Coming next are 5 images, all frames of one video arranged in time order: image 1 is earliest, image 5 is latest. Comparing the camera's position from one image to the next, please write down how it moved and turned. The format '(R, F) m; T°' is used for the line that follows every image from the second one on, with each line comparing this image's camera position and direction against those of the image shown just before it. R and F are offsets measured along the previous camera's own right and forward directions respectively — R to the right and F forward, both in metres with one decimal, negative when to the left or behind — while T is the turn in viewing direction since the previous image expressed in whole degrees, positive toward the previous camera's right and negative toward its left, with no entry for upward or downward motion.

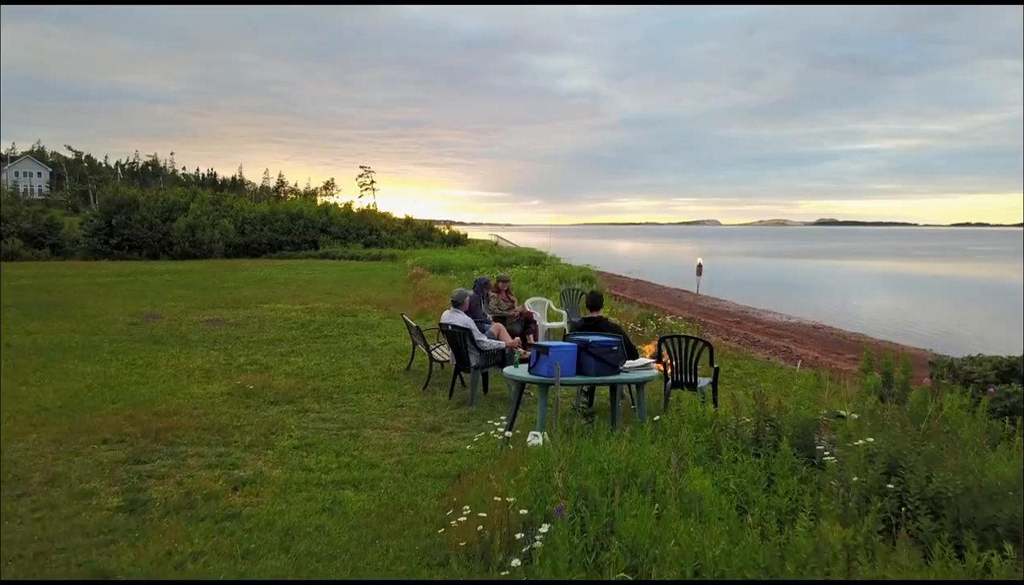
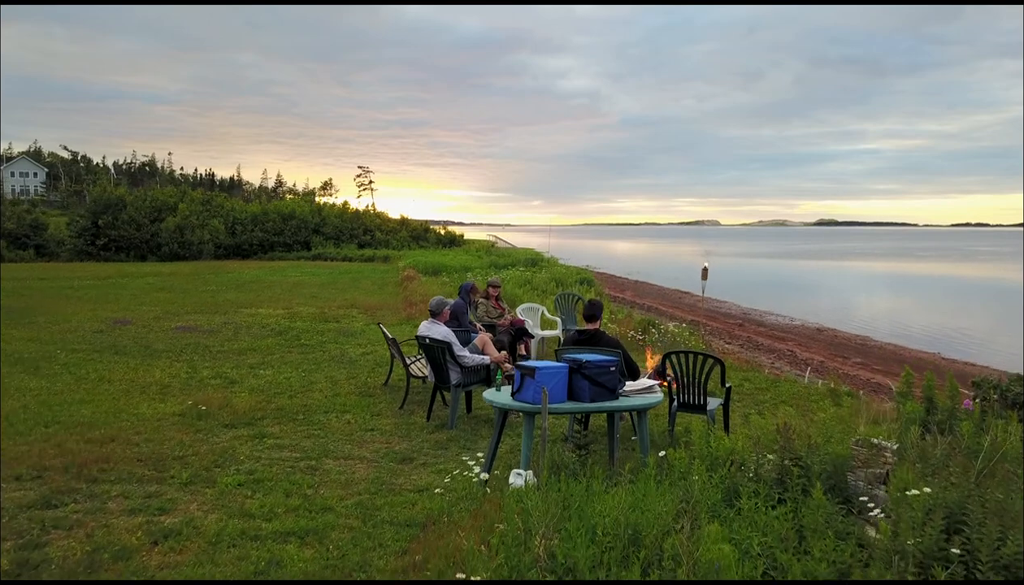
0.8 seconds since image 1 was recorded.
(+0.1, +0.9) m; 0°
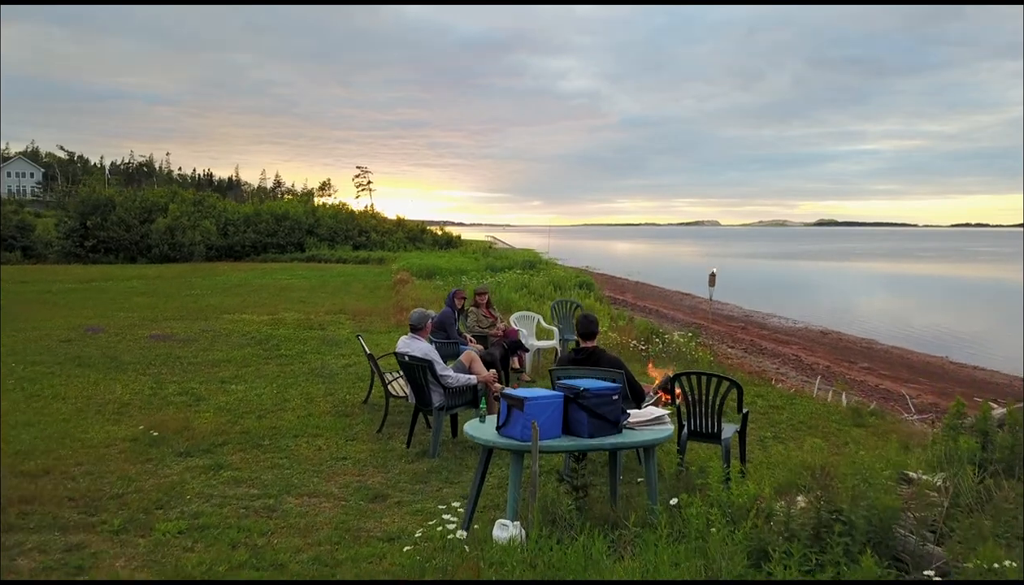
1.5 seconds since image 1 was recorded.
(+0.1, +0.8) m; 0°
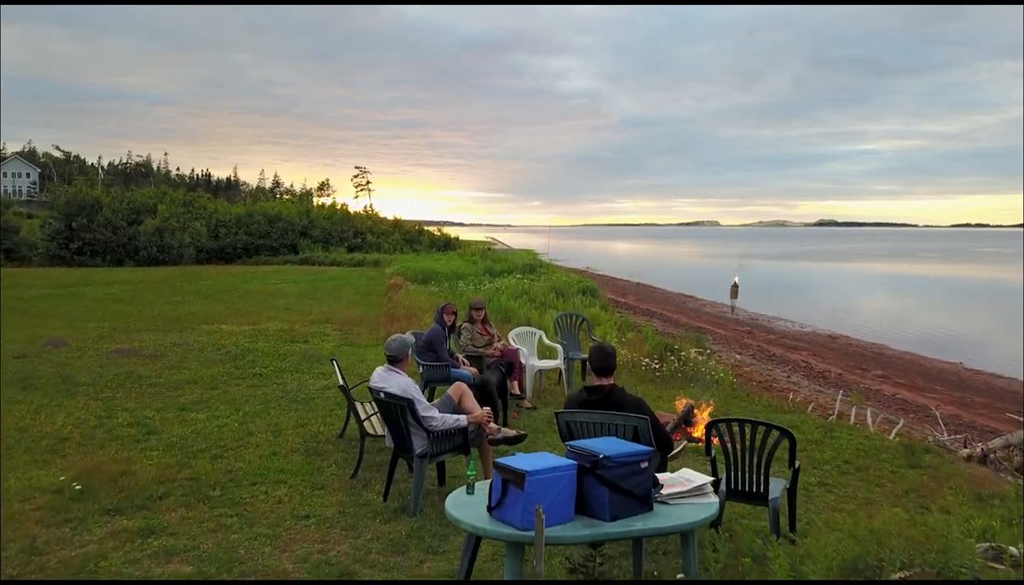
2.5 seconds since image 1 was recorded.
(0.0, +1.2) m; 0°
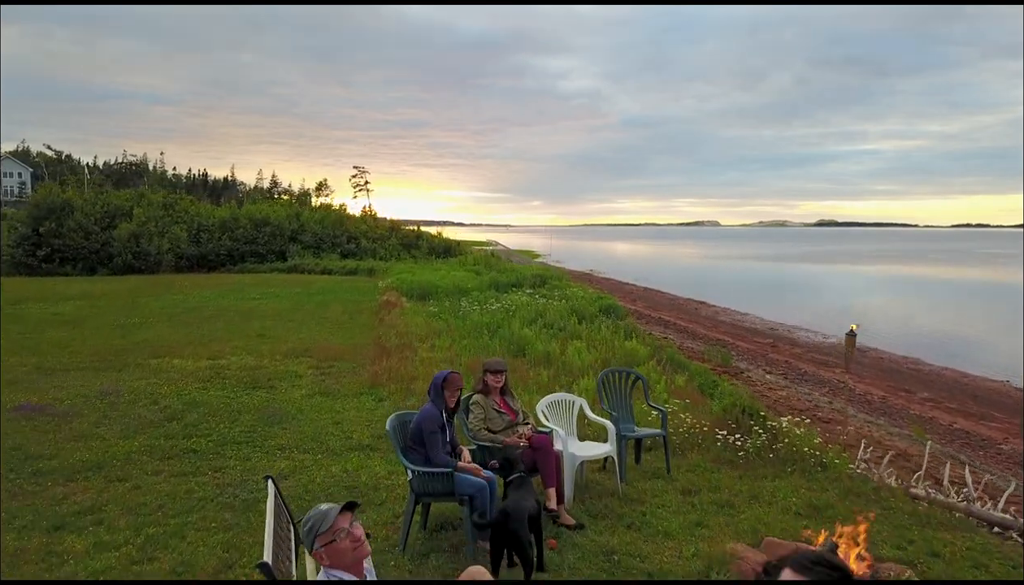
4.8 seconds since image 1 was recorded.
(-0.2, +2.8) m; 0°
